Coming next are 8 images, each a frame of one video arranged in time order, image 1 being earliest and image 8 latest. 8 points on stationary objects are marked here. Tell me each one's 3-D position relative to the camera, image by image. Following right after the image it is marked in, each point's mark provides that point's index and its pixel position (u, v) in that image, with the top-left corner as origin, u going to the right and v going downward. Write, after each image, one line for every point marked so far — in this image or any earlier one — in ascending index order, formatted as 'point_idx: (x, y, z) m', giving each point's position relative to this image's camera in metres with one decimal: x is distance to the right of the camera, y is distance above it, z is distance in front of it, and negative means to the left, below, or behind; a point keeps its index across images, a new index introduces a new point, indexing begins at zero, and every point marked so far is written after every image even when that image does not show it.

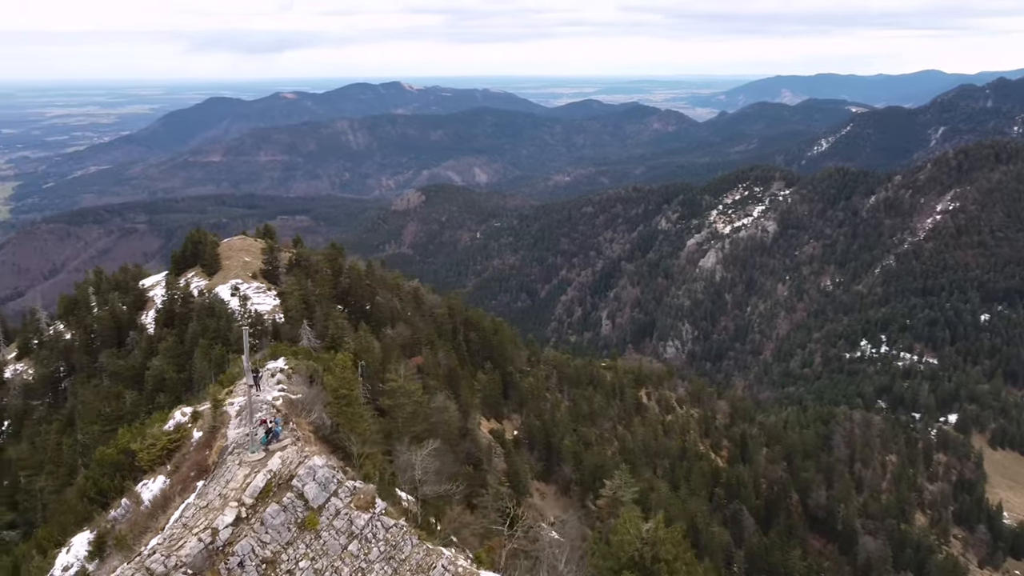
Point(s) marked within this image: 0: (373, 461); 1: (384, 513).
0: (-2.7, -3.2, +15.2) m
1: (-2.1, -3.5, +12.7) m
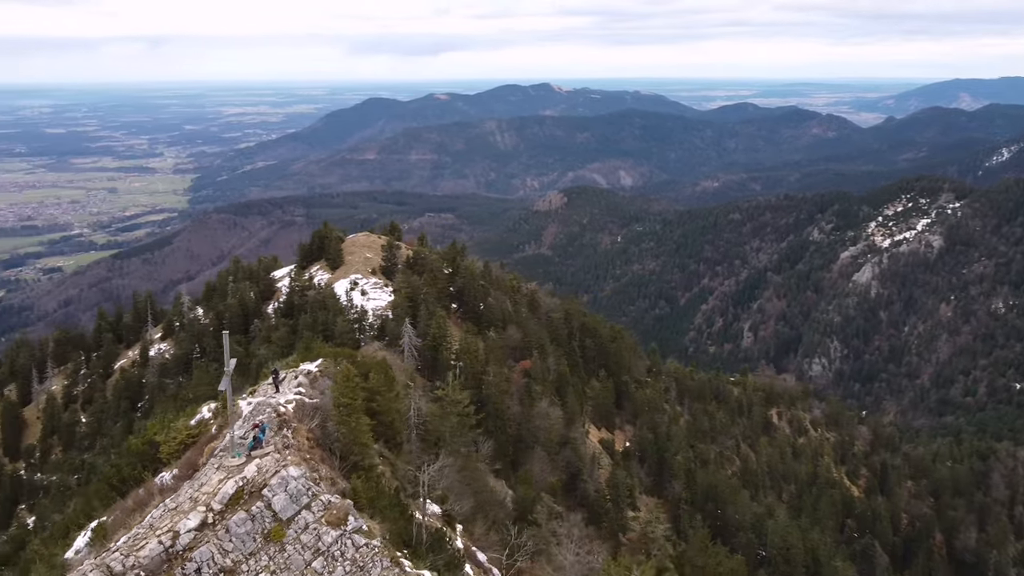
0: (-2.6, -3.3, +15.0) m
1: (-2.4, -3.7, +12.4) m
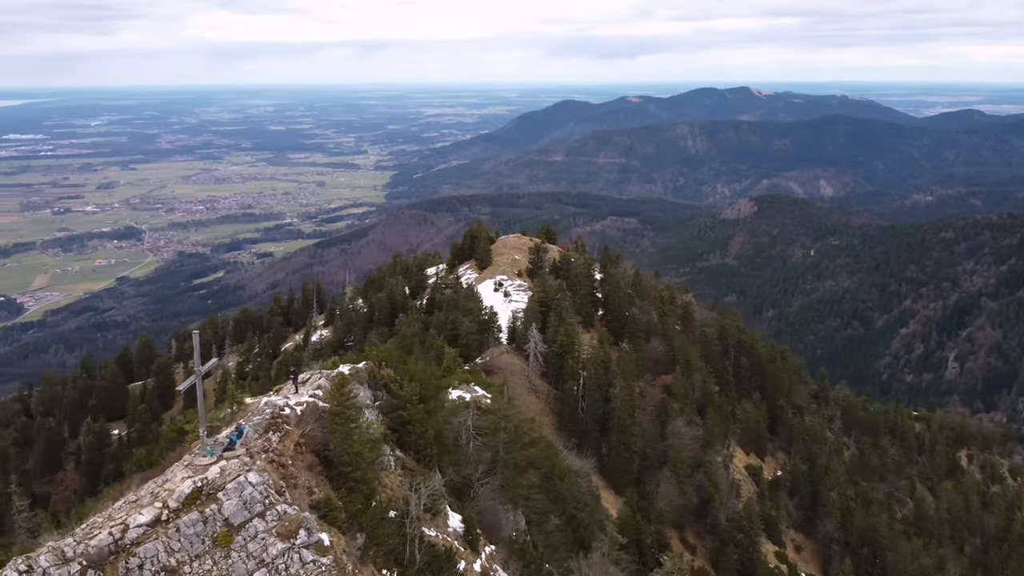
0: (-2.6, -3.5, +14.6) m
1: (-3.1, -3.8, +12.0) m
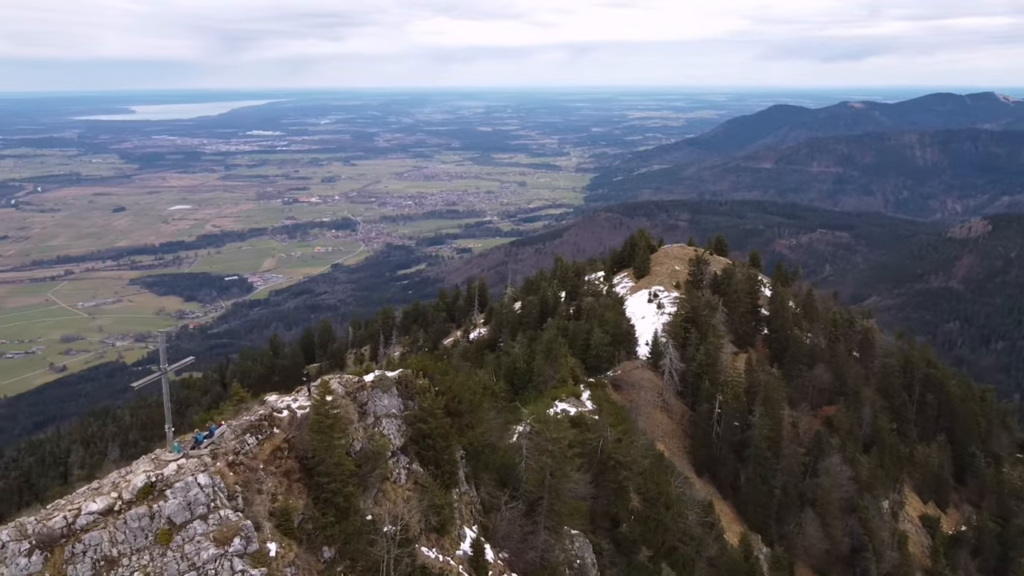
0: (-2.9, -3.6, +14.3) m
1: (-4.0, -3.9, +12.0) m
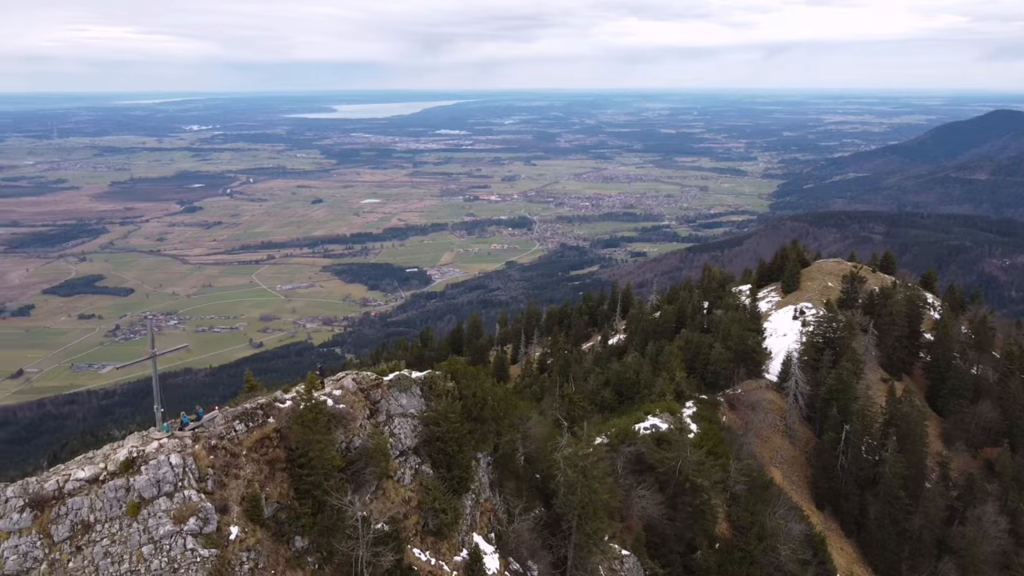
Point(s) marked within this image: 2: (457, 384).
0: (-3.3, -3.6, +14.7) m
1: (-4.9, -3.8, +12.6) m
2: (-1.3, -2.2, +19.3) m
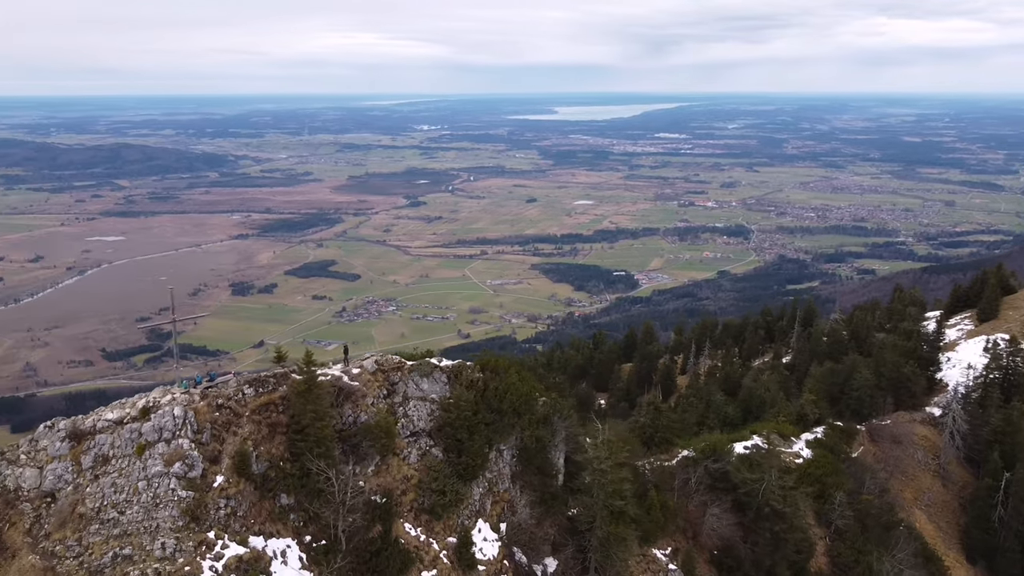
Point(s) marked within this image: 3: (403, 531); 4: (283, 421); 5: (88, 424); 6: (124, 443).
0: (-3.8, -3.3, +16.1) m
1: (-5.9, -3.3, +14.5) m
2: (-0.6, -2.1, +20.0) m
3: (-2.3, -5.0, +16.7) m
4: (-4.6, -2.7, +16.4) m
5: (-8.2, -2.6, +15.8) m
6: (-7.3, -2.9, +15.3) m
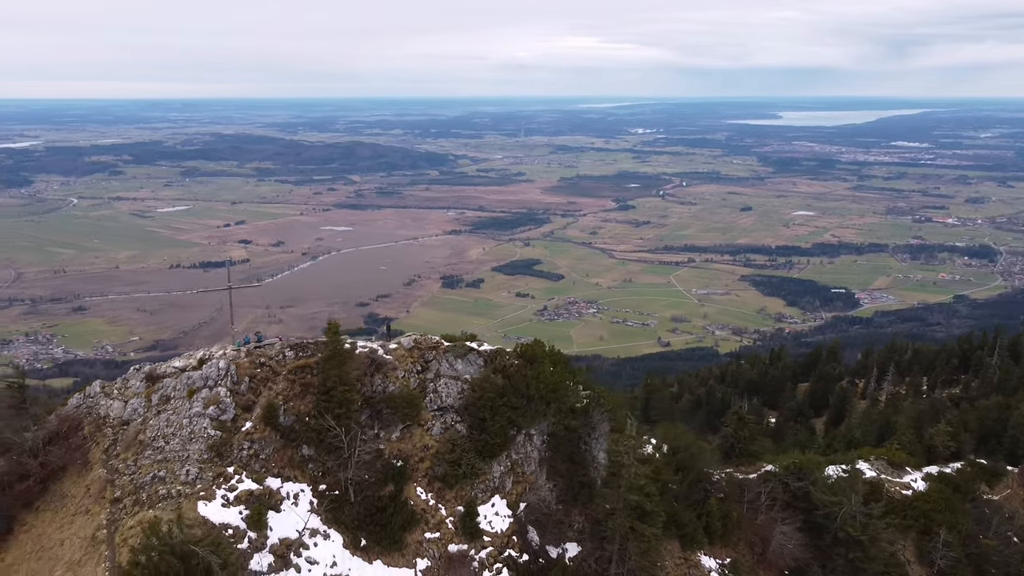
0: (-3.8, -2.8, +18.1) m
1: (-6.3, -2.7, +17.1) m
2: (+0.3, -1.9, +21.1) m
3: (-2.3, -4.6, +18.3) m
4: (-4.5, -2.2, +18.6) m
5: (-8.1, -1.9, +18.9) m
6: (-7.3, -2.2, +18.2) m
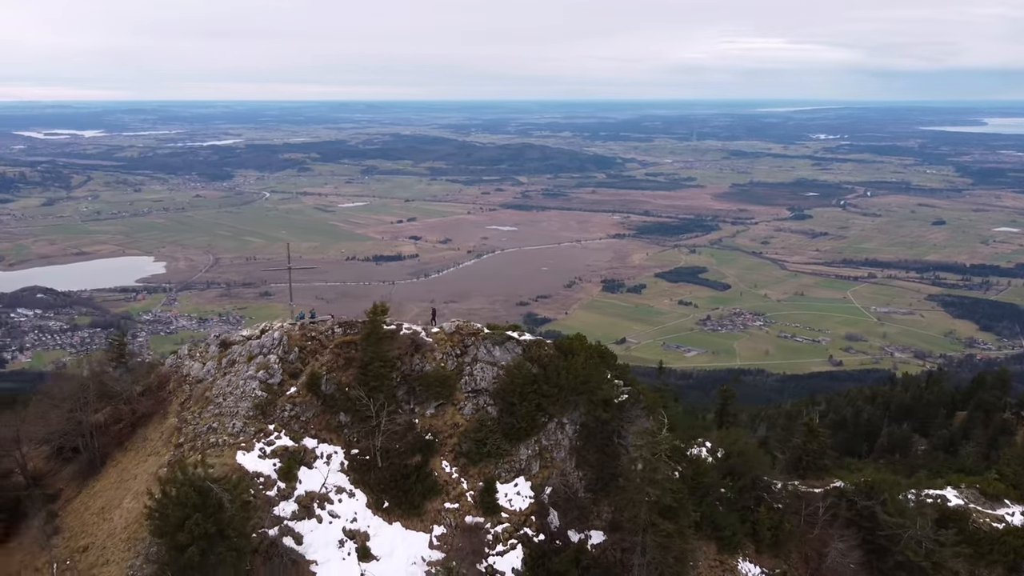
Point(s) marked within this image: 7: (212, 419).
0: (-3.4, -2.4, +19.9) m
1: (-5.9, -2.2, +19.4) m
2: (+1.4, -1.8, +22.0) m
3: (-1.9, -4.3, +19.8) m
4: (-3.8, -1.8, +20.6) m
5: (-7.4, -1.3, +21.6) m
6: (-6.7, -1.6, +20.7) m
7: (-7.1, -3.1, +19.3) m
